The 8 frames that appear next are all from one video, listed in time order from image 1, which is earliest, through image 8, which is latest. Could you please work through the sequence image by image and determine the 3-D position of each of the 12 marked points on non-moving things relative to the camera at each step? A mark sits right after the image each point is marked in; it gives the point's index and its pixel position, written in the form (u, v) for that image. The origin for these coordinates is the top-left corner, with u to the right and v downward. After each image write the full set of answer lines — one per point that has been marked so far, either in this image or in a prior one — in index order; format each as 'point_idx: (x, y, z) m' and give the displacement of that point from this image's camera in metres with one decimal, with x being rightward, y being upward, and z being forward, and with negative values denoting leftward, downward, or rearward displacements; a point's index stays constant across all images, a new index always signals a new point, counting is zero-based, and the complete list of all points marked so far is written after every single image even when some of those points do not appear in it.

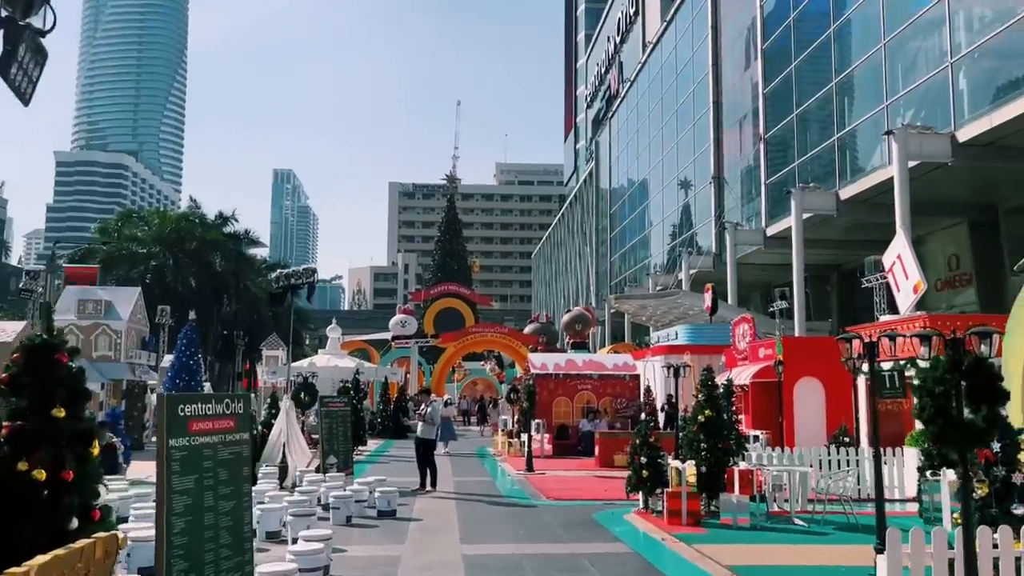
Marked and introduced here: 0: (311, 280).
0: (-3.9, +0.2, +16.3) m
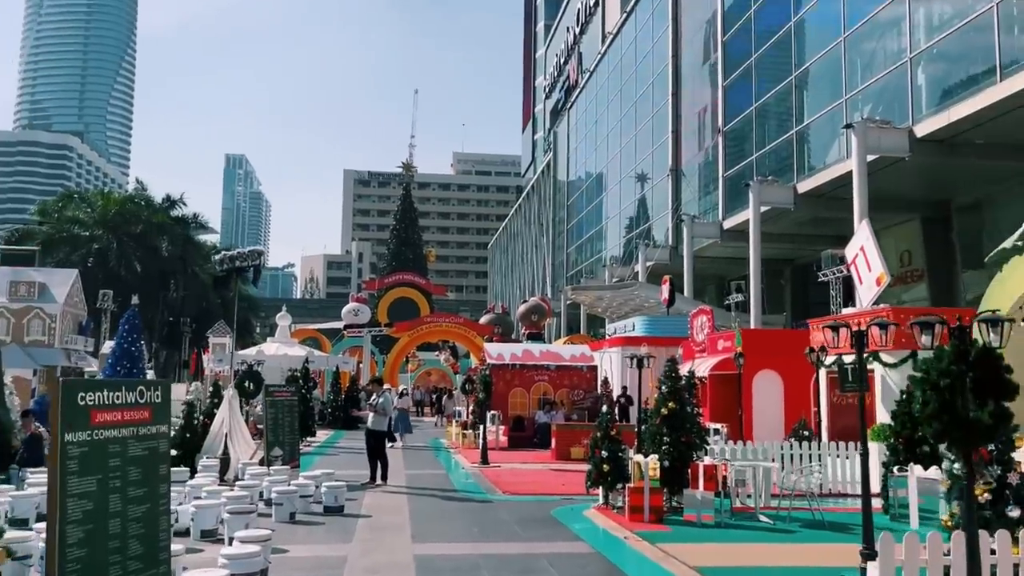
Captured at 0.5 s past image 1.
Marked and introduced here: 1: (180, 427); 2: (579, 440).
0: (-4.7, +0.5, +15.5) m
1: (-5.5, -2.3, +14.1) m
2: (+1.5, -3.3, +18.5) m
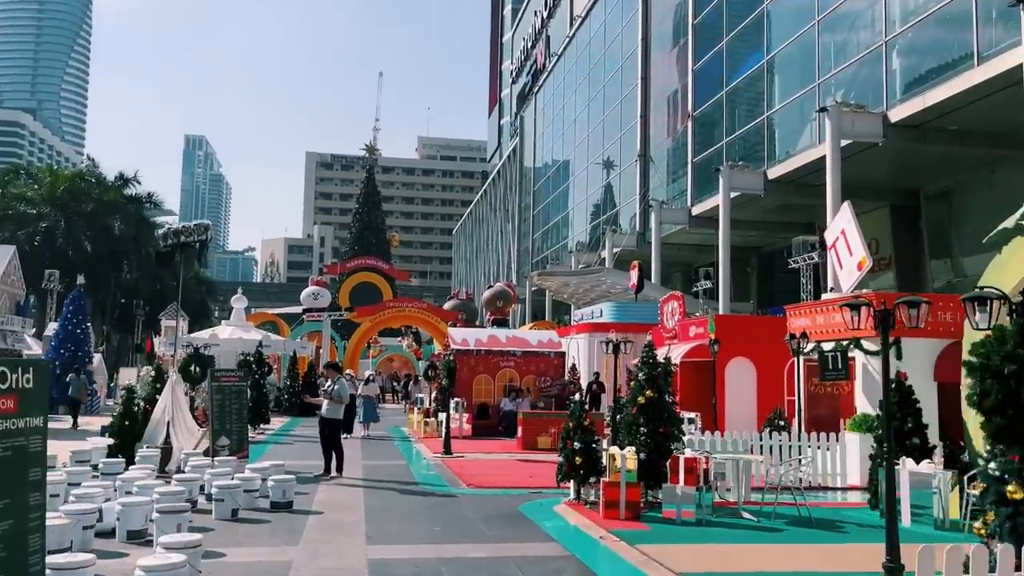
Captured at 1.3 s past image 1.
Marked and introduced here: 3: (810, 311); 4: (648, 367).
0: (-5.3, +0.9, +14.5) m
1: (-6.1, -2.0, +13.0) m
2: (+0.7, -3.0, +17.8) m
3: (+5.3, -0.4, +14.9) m
4: (+1.7, -1.0, +10.4) m
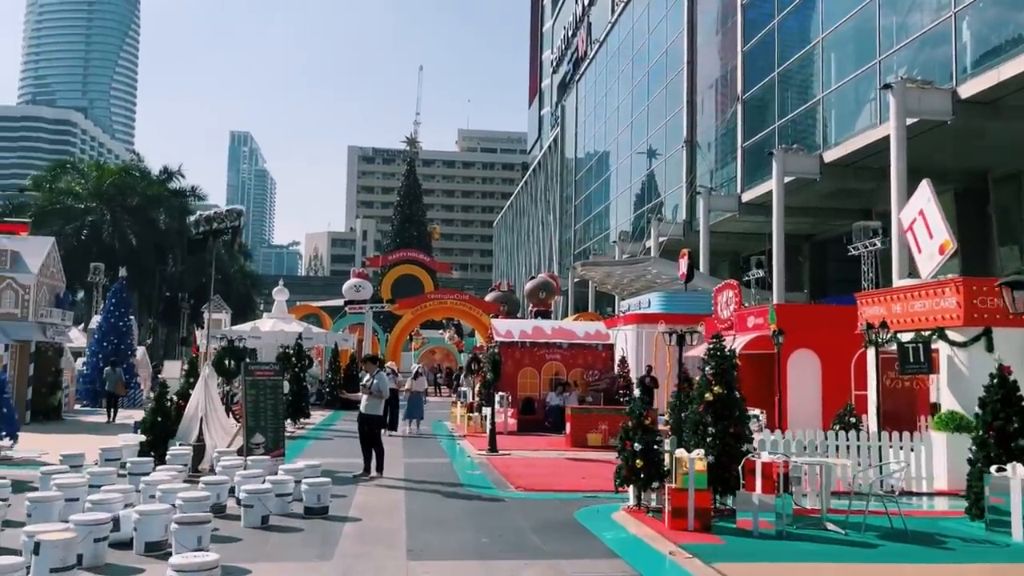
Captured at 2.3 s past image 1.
0: (-4.5, +1.0, +13.8) m
1: (-5.3, -1.8, +12.4) m
2: (+1.7, -2.7, +16.8) m
3: (+6.1, -0.2, +13.7) m
4: (+2.3, -0.8, +9.4) m
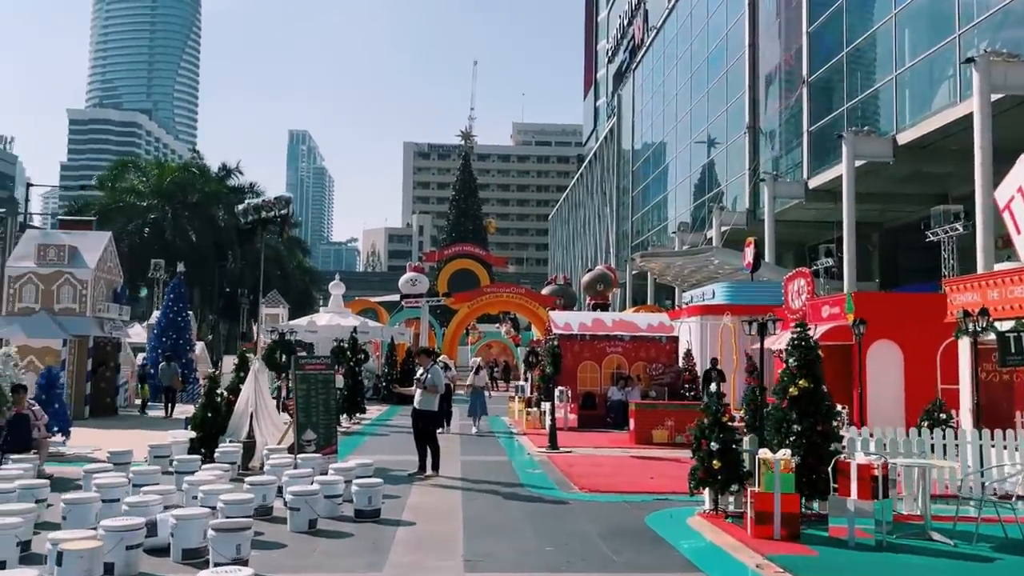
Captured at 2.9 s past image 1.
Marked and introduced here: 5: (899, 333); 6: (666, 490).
0: (-3.6, +1.2, +13.4) m
1: (-4.4, -1.7, +12.1) m
2: (+2.9, -2.5, +16.0) m
3: (+7.0, 0.0, +12.6) m
4: (+2.9, -0.7, +8.6) m
5: (+7.0, -0.8, +15.3) m
6: (+1.9, -2.5, +10.5) m
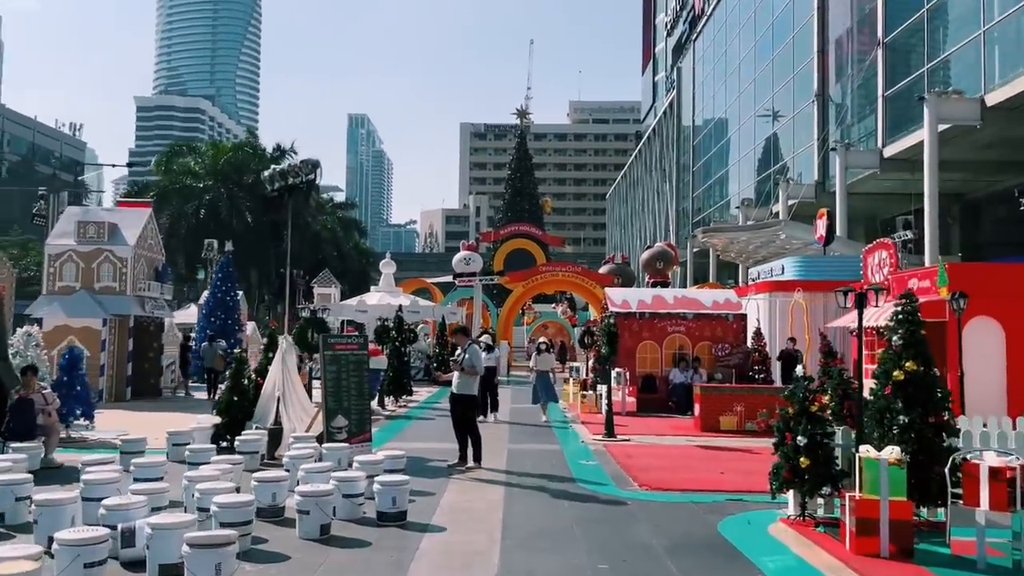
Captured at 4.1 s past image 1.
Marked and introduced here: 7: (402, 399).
0: (-2.8, +1.5, +12.3) m
1: (-3.8, -1.3, +11.1) m
2: (+3.8, -2.1, +14.5) m
3: (+7.6, +0.5, +10.8) m
4: (+3.3, -0.3, +7.1) m
5: (+7.9, -0.3, +13.5) m
6: (+2.5, -2.2, +9.1) m
7: (-2.5, -2.5, +19.2) m
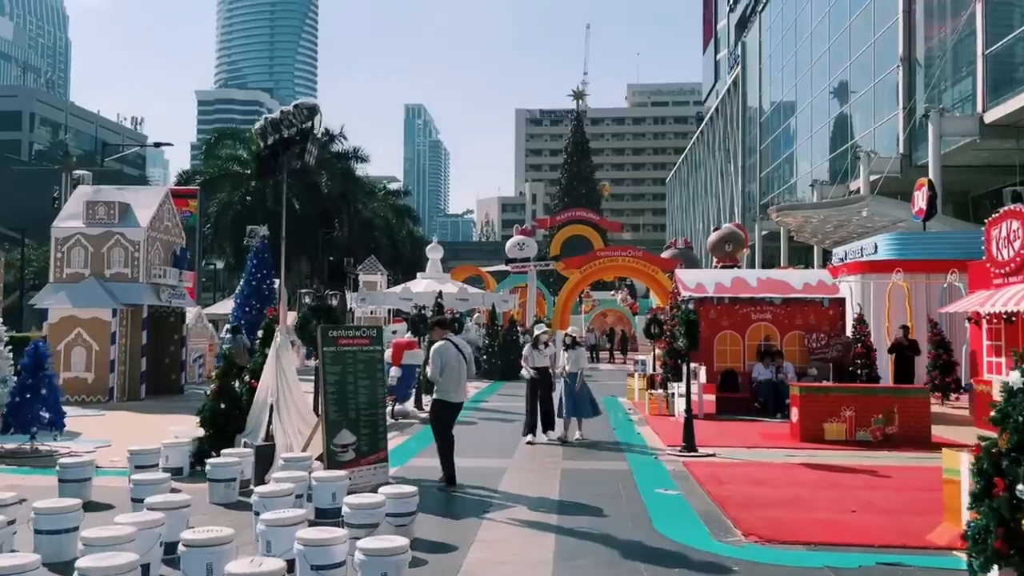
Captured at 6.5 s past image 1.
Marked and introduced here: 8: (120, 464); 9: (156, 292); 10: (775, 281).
0: (-2.2, +1.8, +10.0) m
1: (-3.2, -1.1, +8.9) m
2: (+4.6, -1.7, +11.8) m
3: (+8.1, +0.8, +7.8) m
4: (+3.6, -0.1, +4.4) m
5: (+8.6, 0.0, +10.5) m
6: (+2.9, -1.9, +6.5) m
7: (-1.4, -2.2, +16.9) m
8: (-4.4, -2.0, +9.5) m
9: (-7.6, -0.1, +18.1) m
10: (+5.1, +0.1, +16.5) m
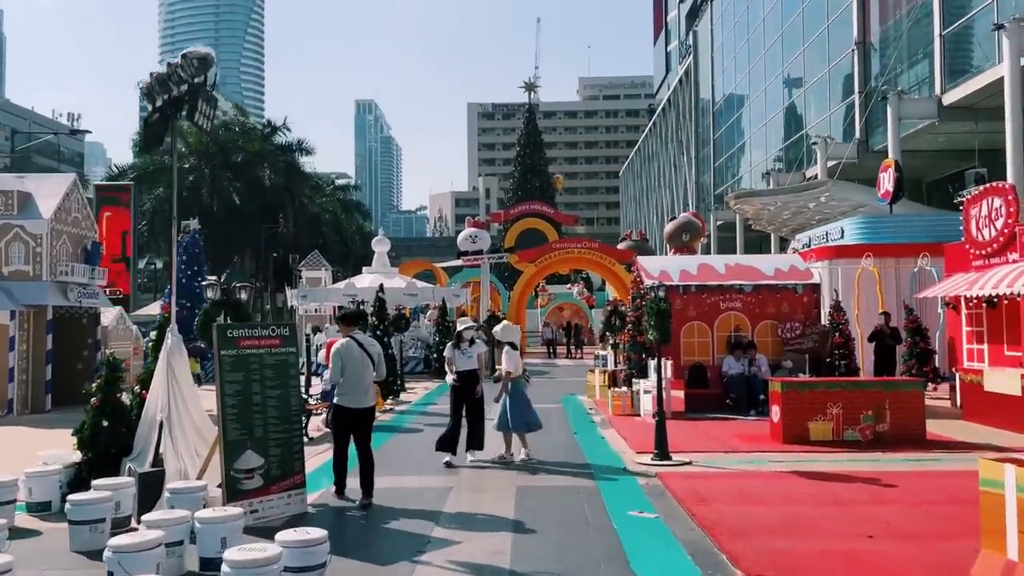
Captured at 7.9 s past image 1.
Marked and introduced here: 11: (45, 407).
0: (-2.8, +1.9, +8.4) m
1: (-3.7, -1.1, +7.3) m
2: (+3.9, -1.5, +10.6) m
3: (+7.7, +1.0, +6.8) m
4: (+3.3, 0.0, +3.1) m
5: (+8.0, +0.3, +9.5) m
6: (+2.5, -1.8, +5.2) m
7: (-2.3, -2.1, +15.4) m
8: (-4.9, -1.9, +7.8) m
9: (-8.6, -0.1, +16.2) m
10: (+4.2, +0.4, +15.3) m
11: (-8.8, -2.2, +16.0) m
